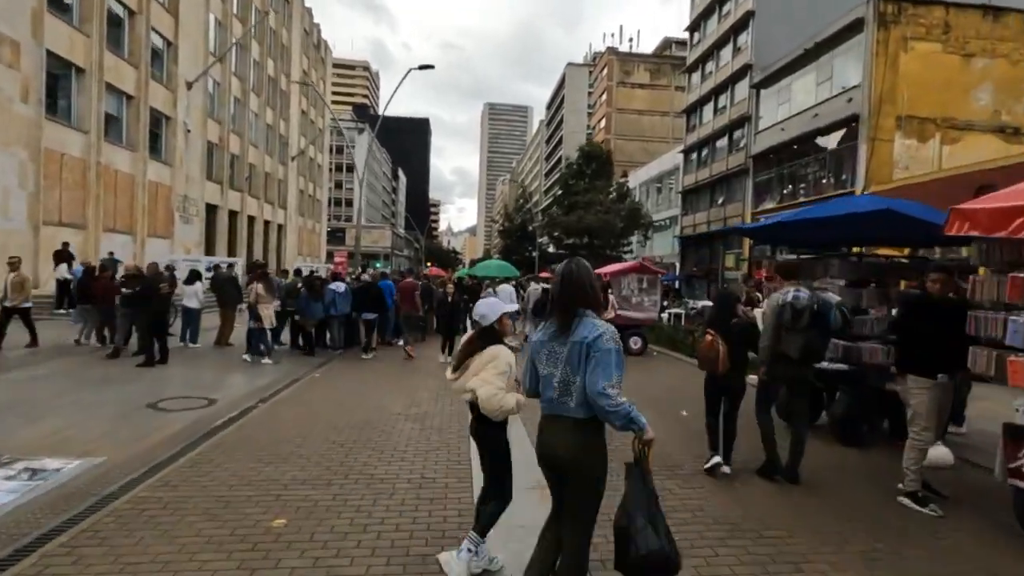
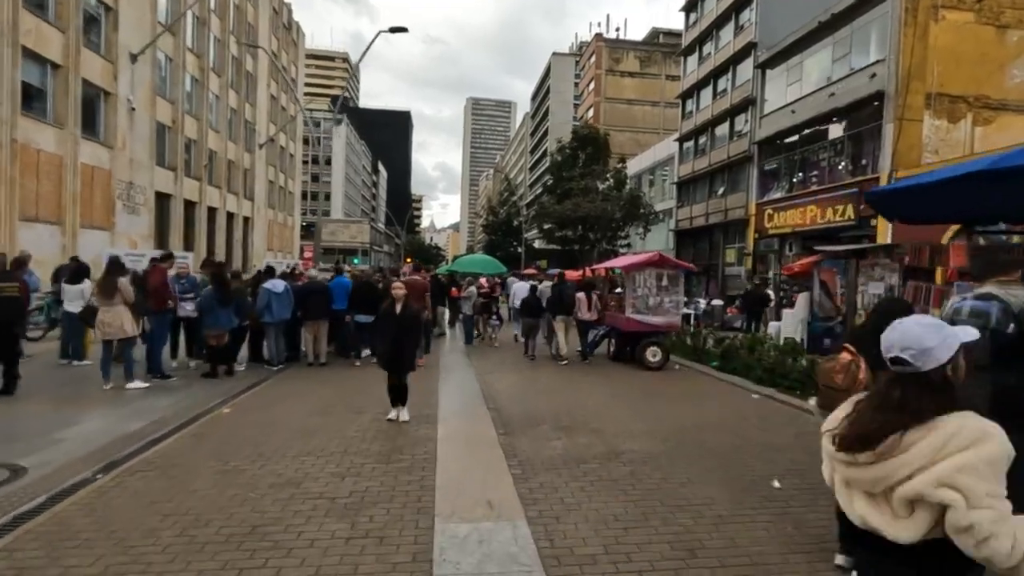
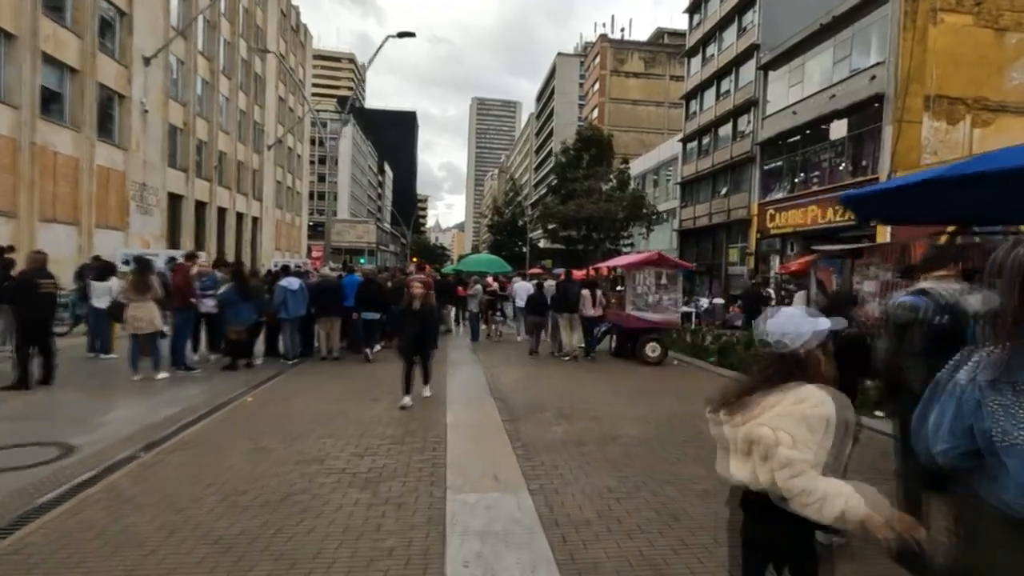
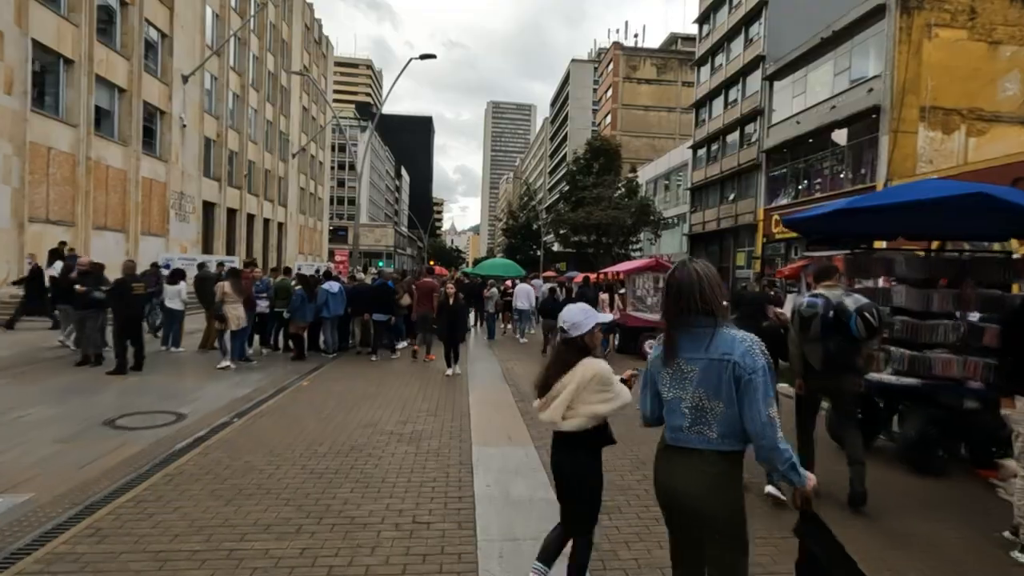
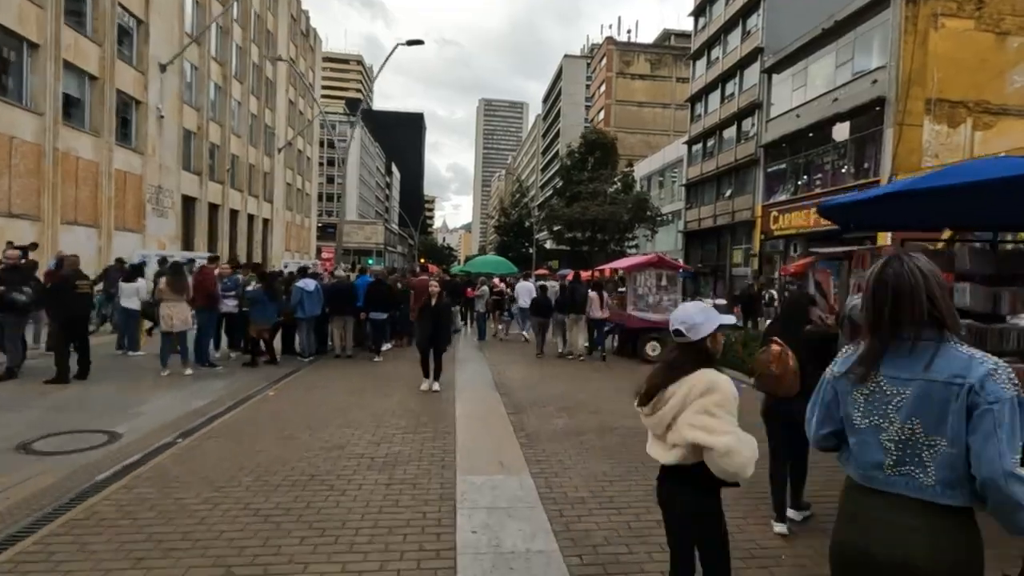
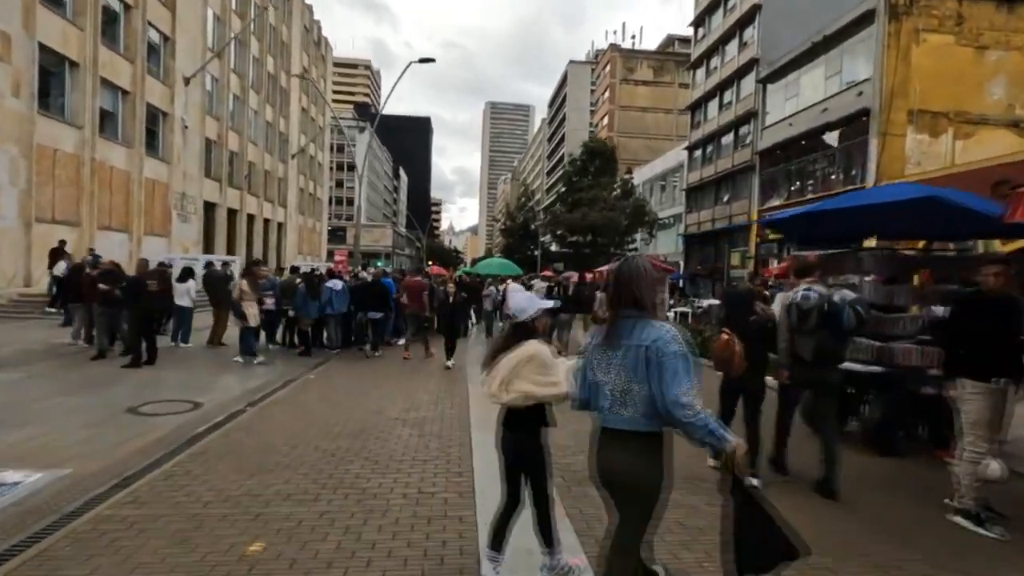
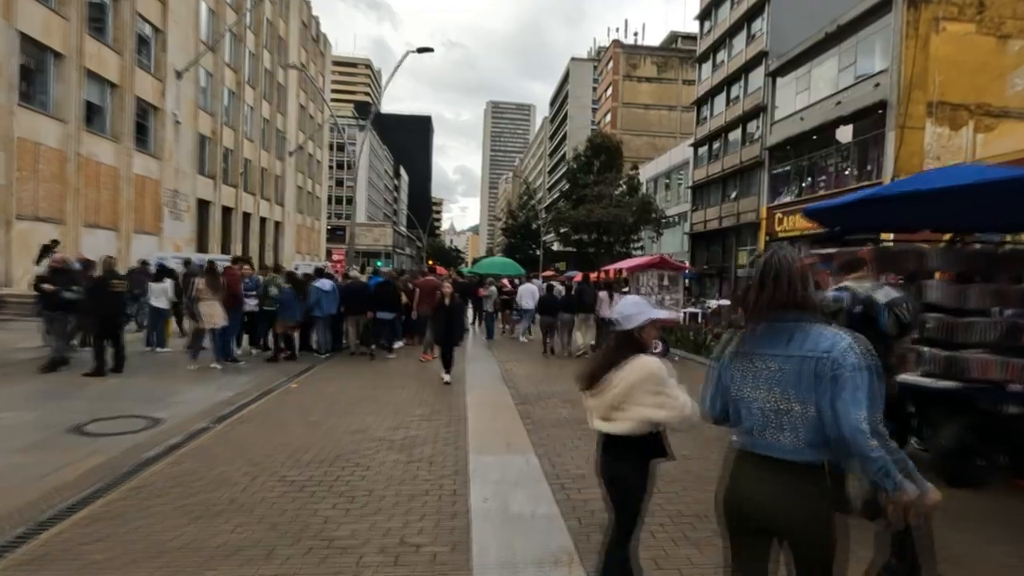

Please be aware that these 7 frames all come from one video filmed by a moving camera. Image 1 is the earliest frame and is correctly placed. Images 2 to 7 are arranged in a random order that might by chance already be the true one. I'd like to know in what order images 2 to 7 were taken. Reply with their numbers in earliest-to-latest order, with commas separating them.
6, 4, 7, 5, 3, 2
